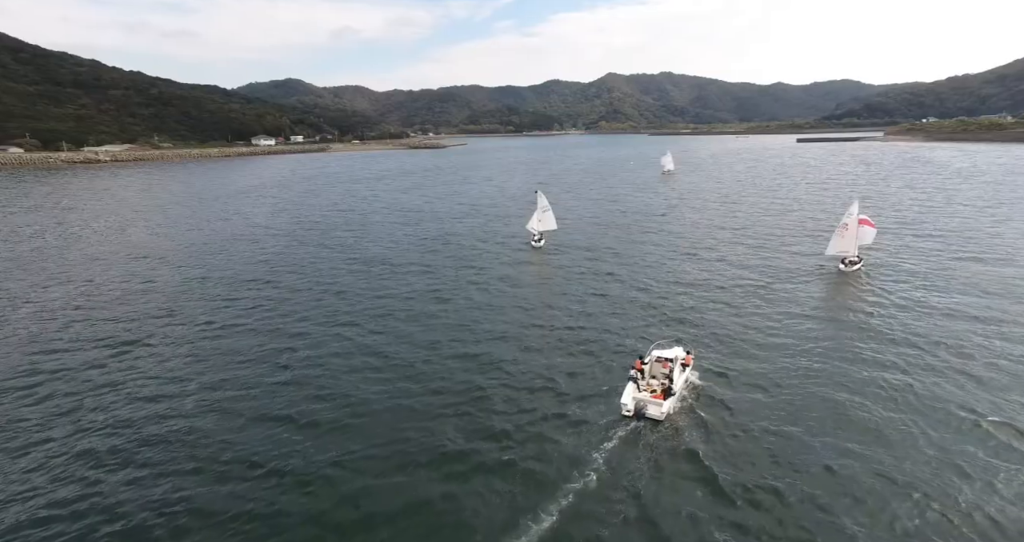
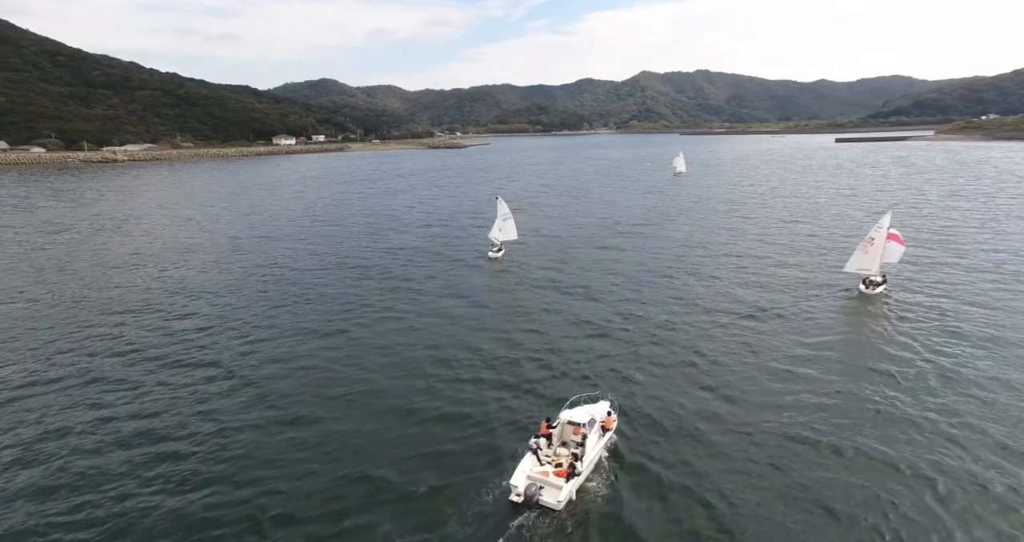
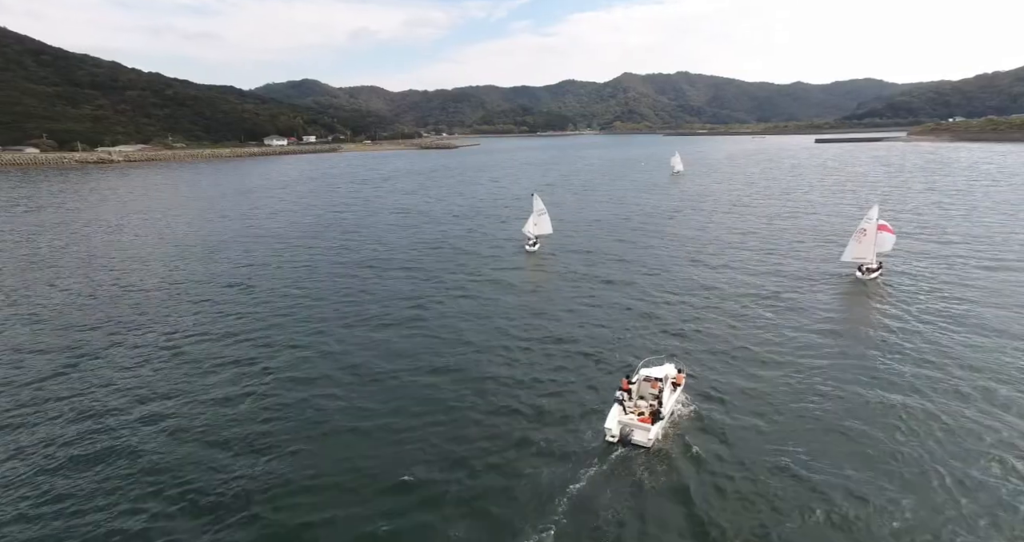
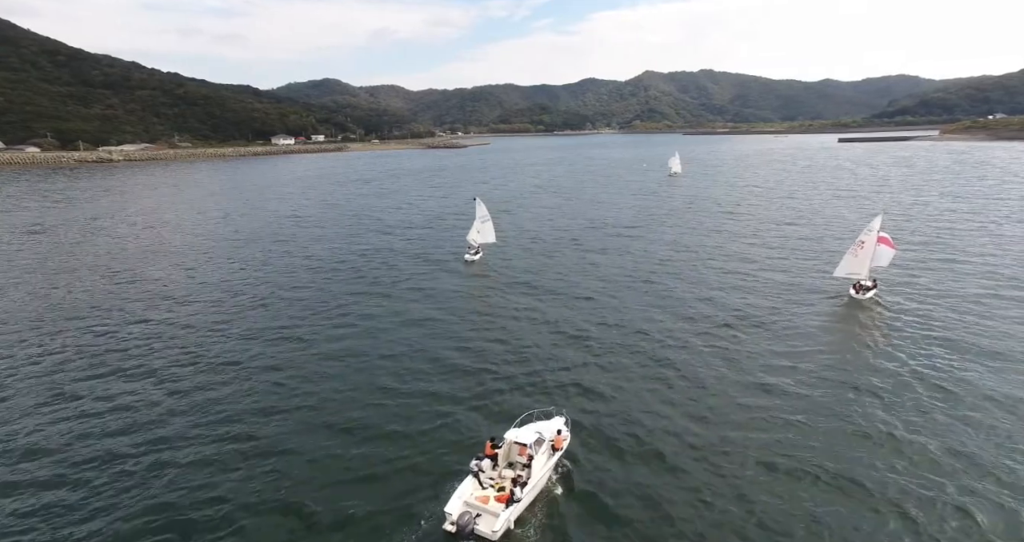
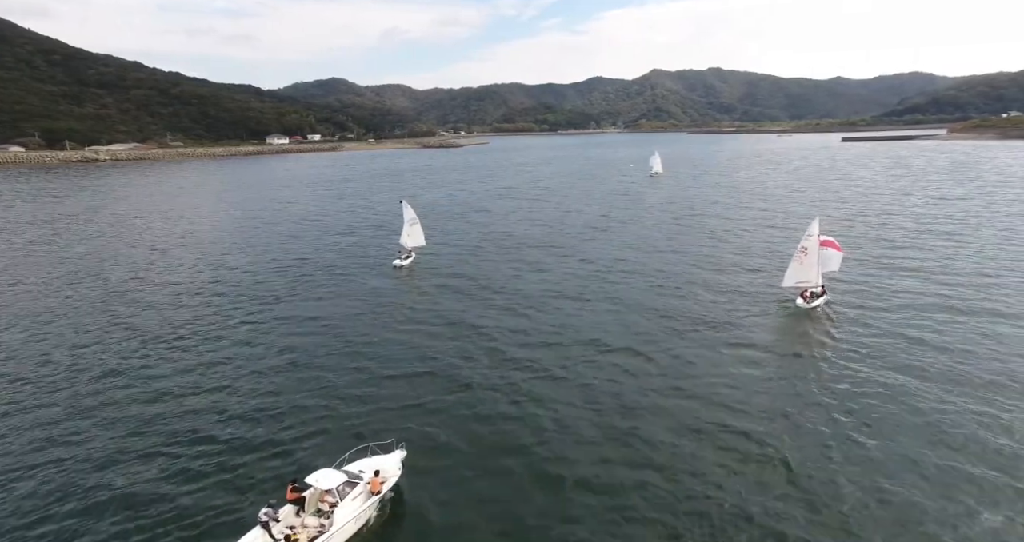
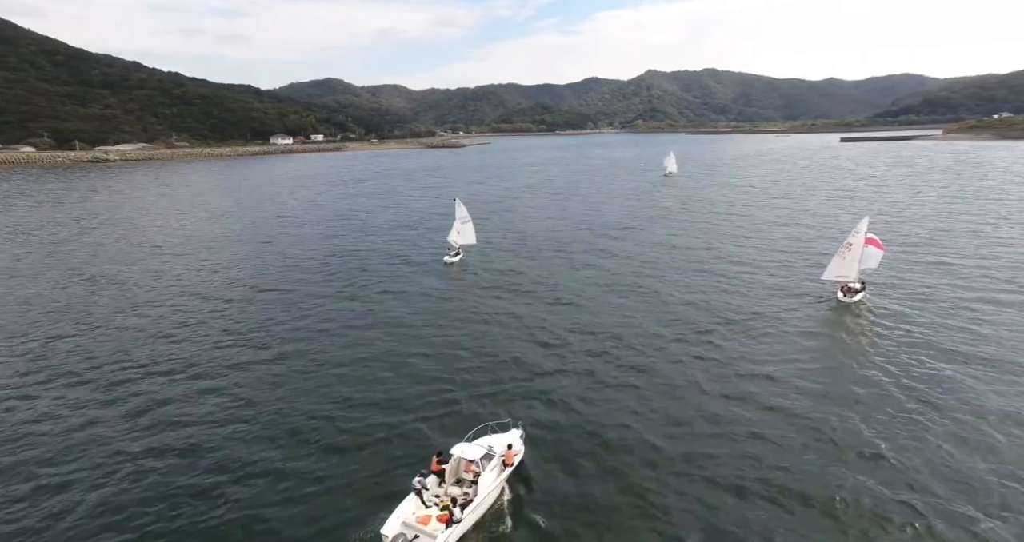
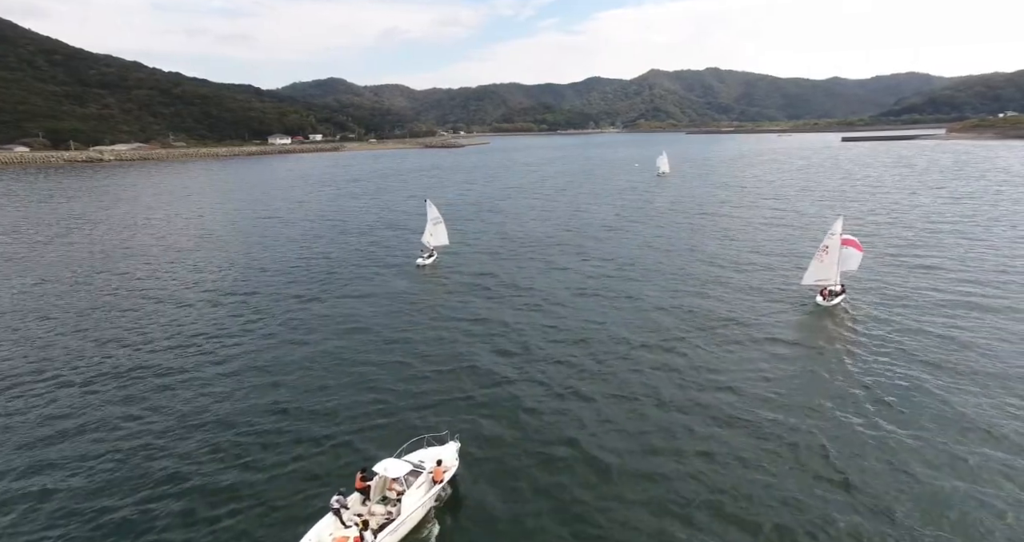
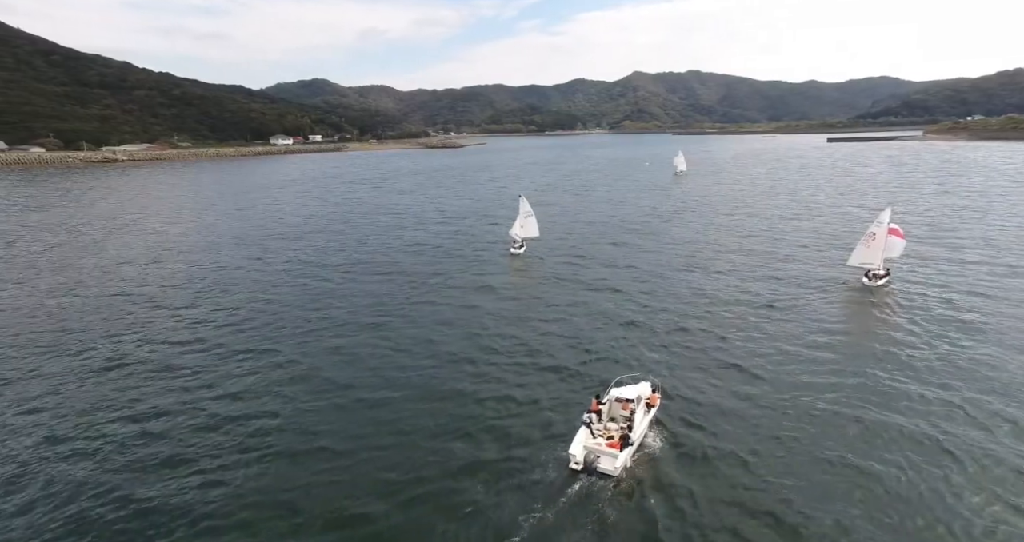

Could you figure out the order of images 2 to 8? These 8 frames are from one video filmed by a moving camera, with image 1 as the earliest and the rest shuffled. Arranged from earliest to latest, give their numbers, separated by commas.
3, 8, 2, 4, 6, 7, 5
